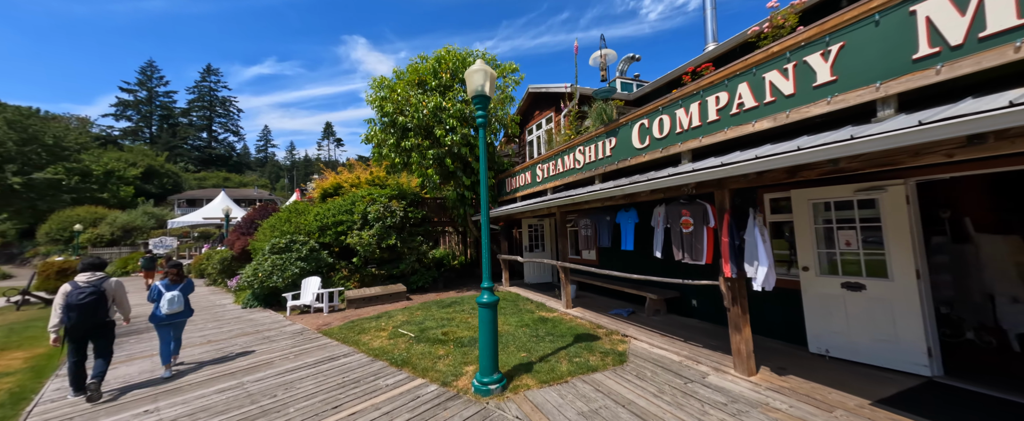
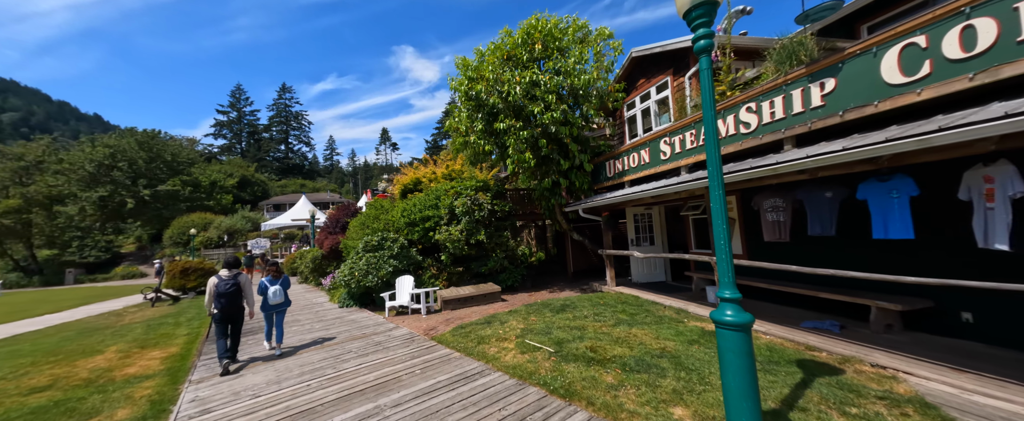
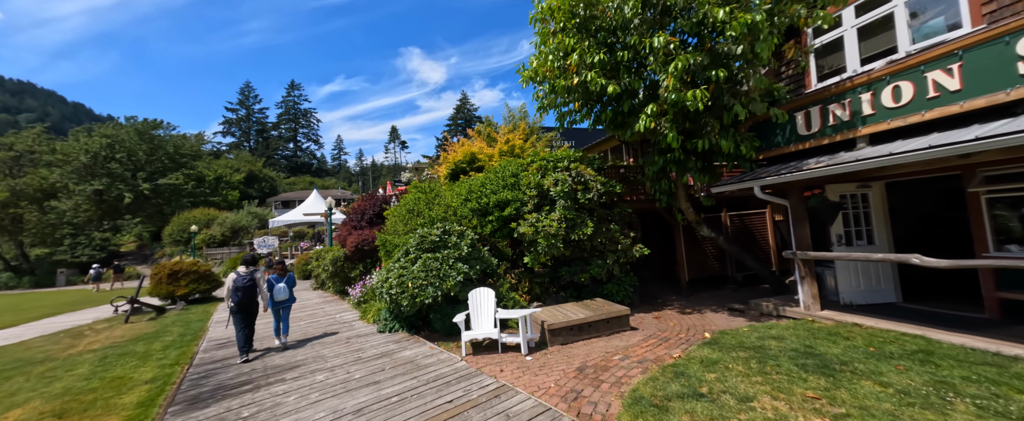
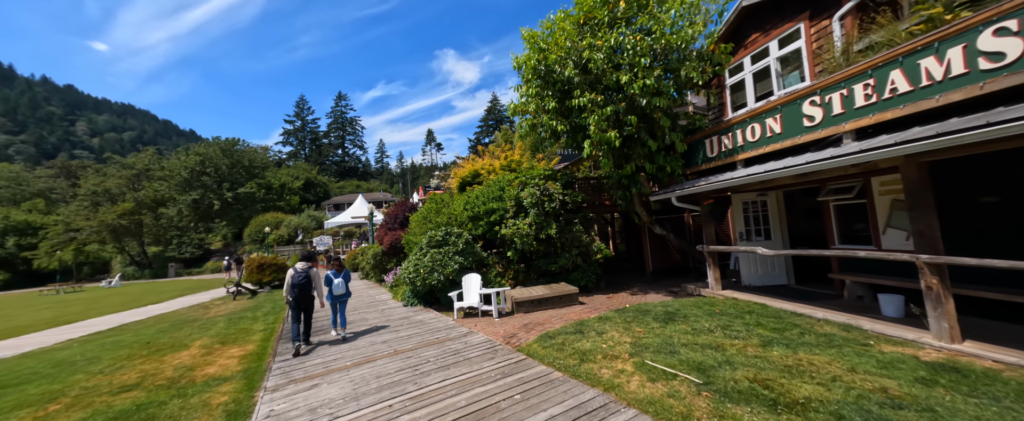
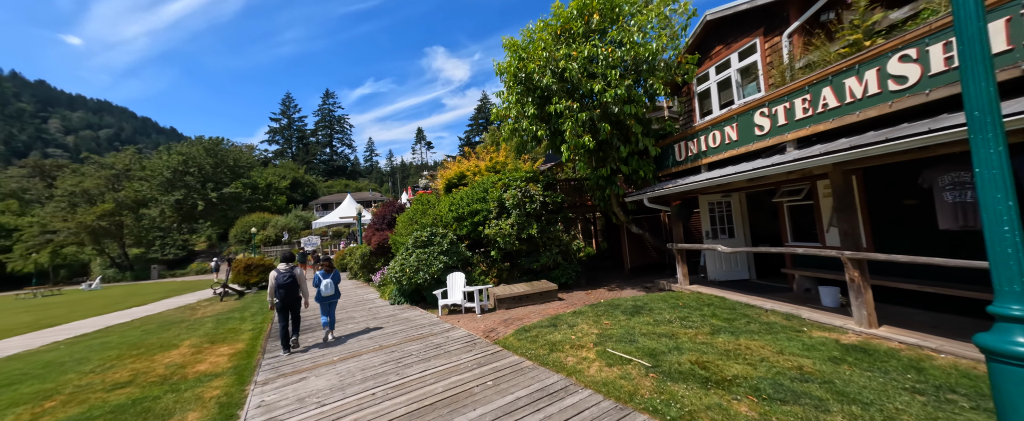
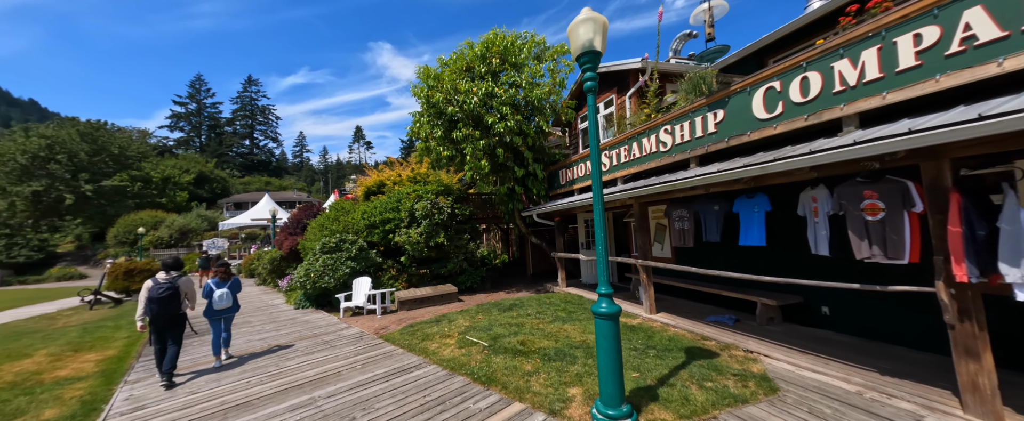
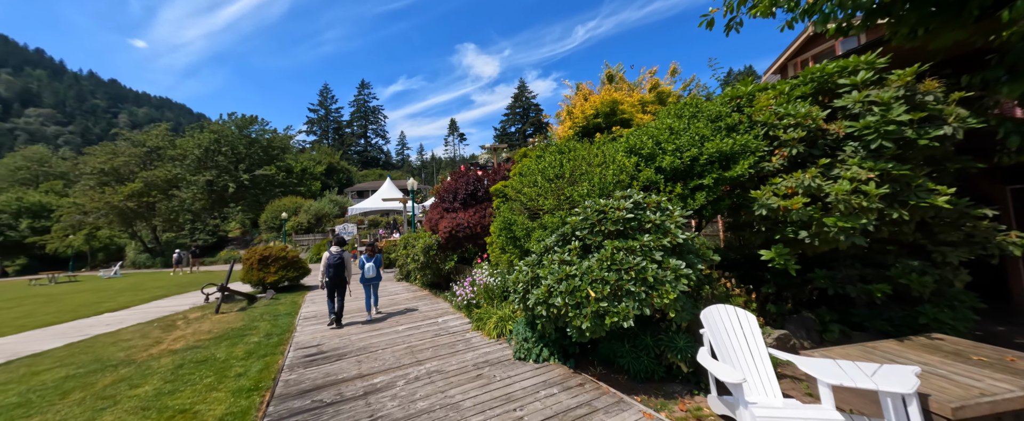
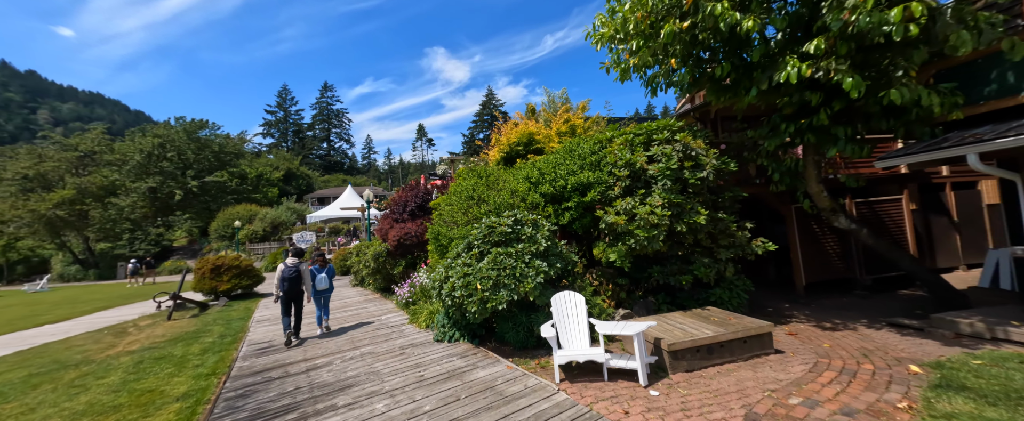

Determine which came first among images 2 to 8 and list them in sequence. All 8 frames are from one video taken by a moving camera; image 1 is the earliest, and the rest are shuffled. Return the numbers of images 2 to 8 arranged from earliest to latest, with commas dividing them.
6, 2, 5, 4, 3, 8, 7
